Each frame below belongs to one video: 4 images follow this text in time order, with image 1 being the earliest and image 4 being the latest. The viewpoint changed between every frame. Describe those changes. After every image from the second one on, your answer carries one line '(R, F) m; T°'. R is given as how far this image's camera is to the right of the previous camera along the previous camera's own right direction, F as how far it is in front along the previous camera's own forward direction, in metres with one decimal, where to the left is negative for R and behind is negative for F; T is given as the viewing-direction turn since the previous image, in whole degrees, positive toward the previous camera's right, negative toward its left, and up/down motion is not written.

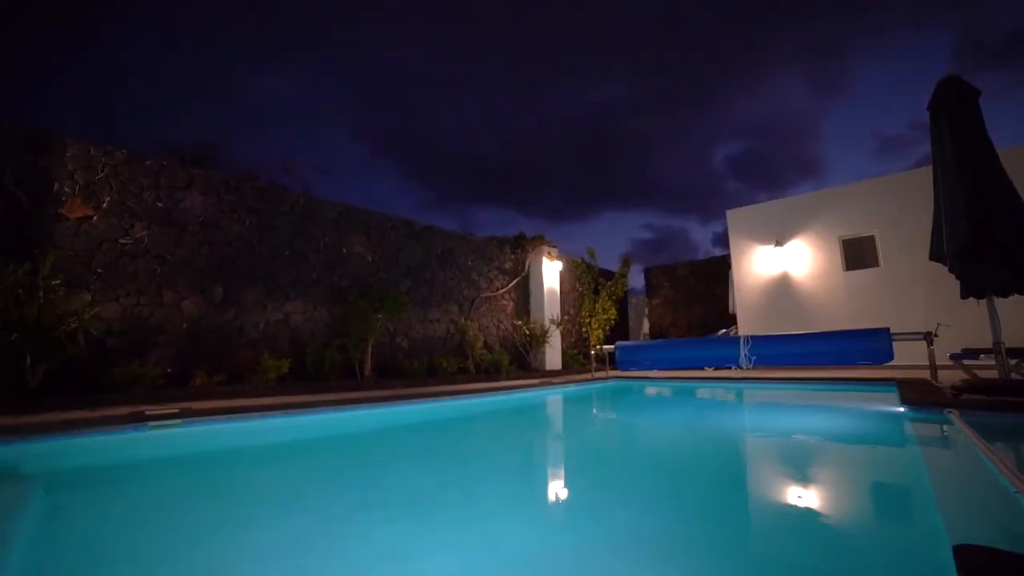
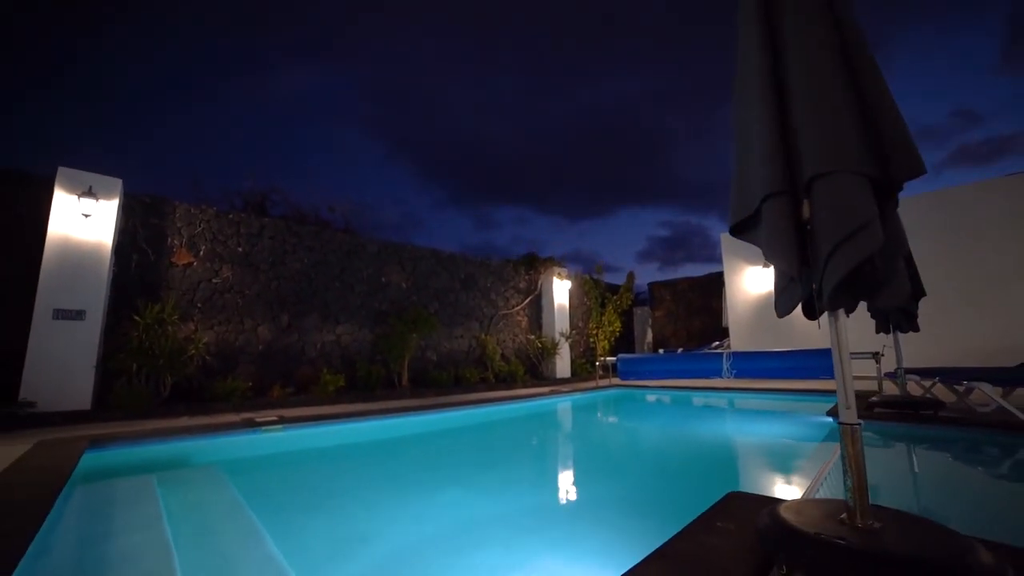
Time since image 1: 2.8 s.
(0.0, -1.1) m; -2°
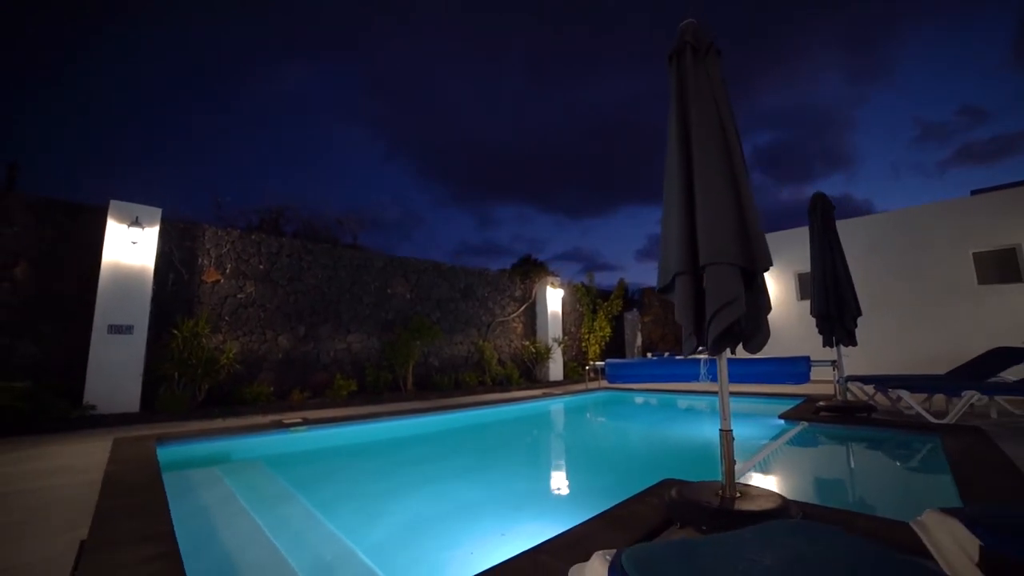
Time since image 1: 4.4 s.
(0.0, -0.7) m; 0°
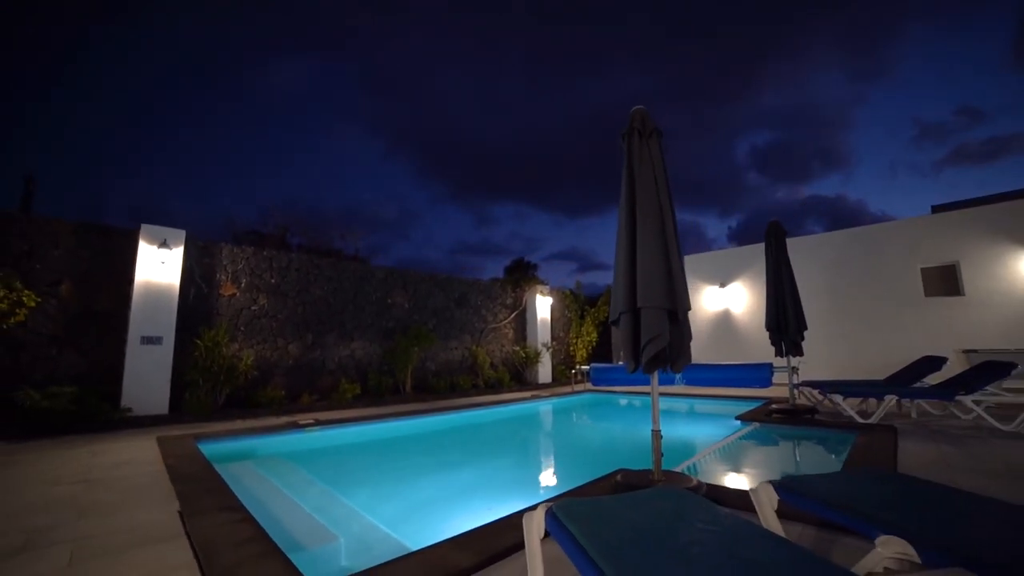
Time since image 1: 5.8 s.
(+0.1, -0.7) m; +1°
